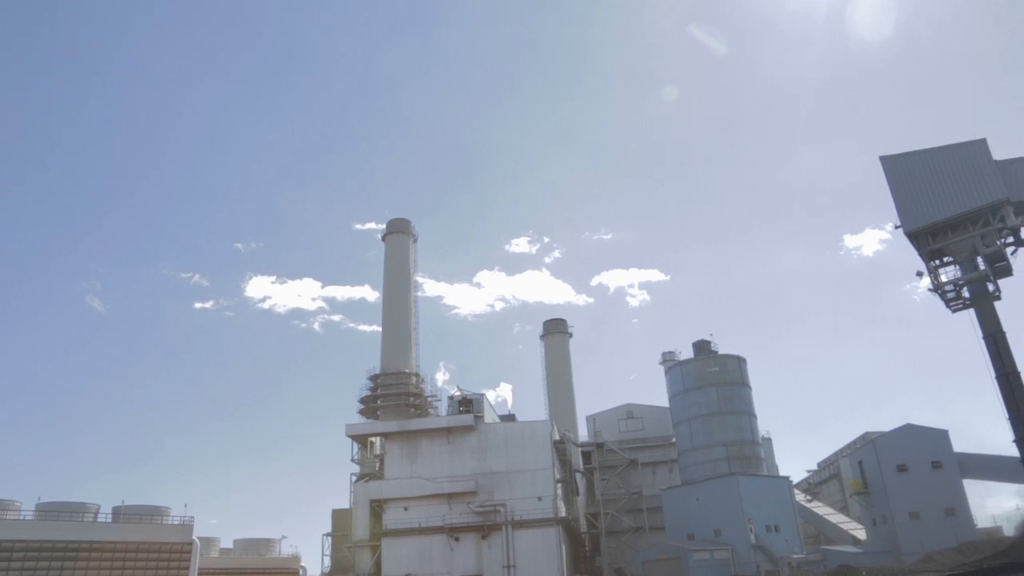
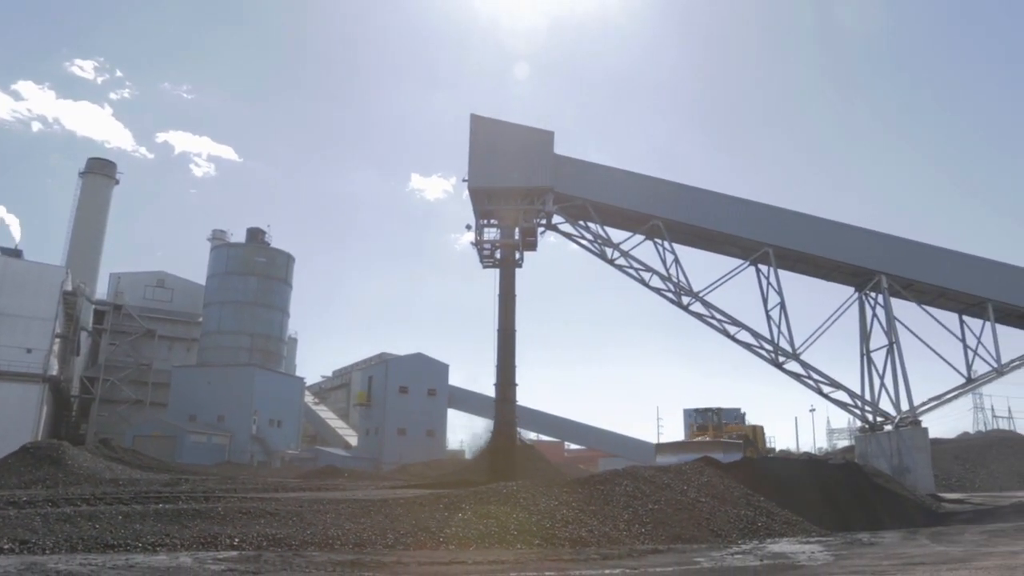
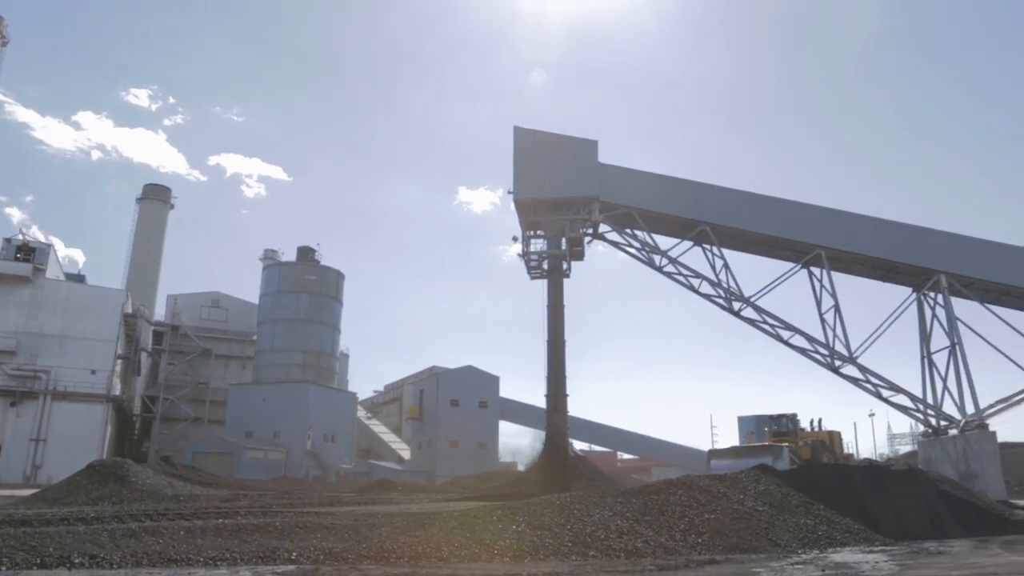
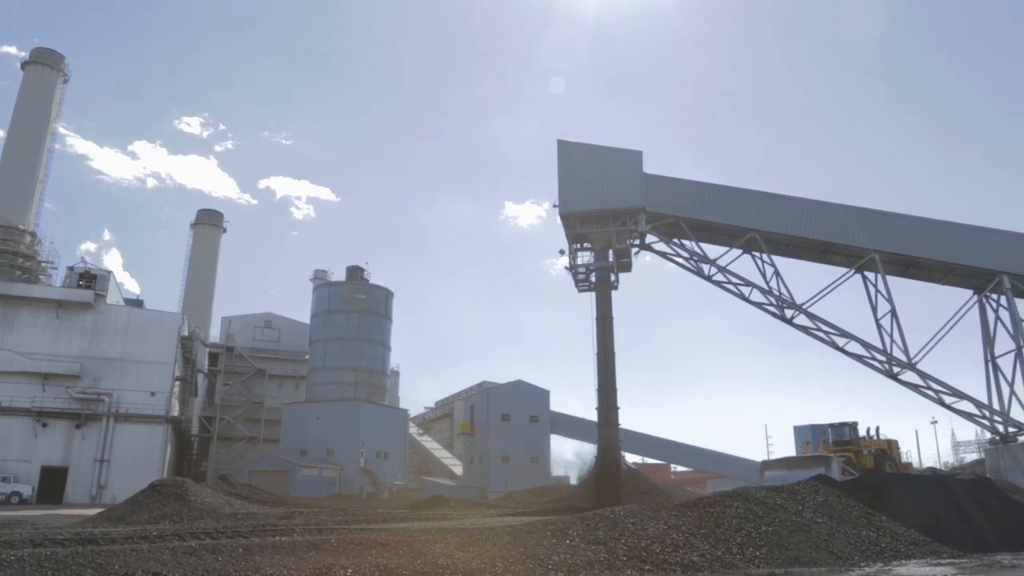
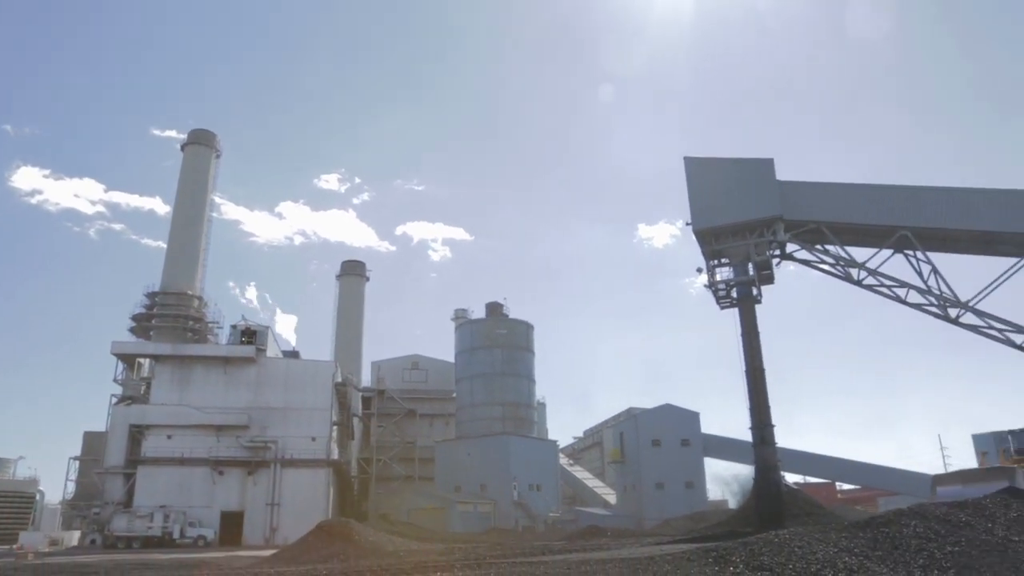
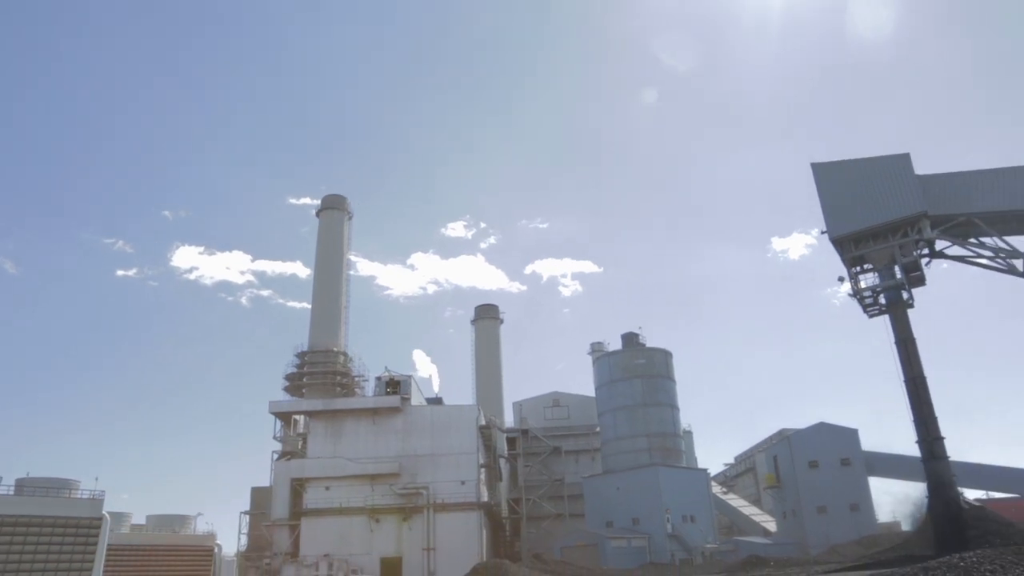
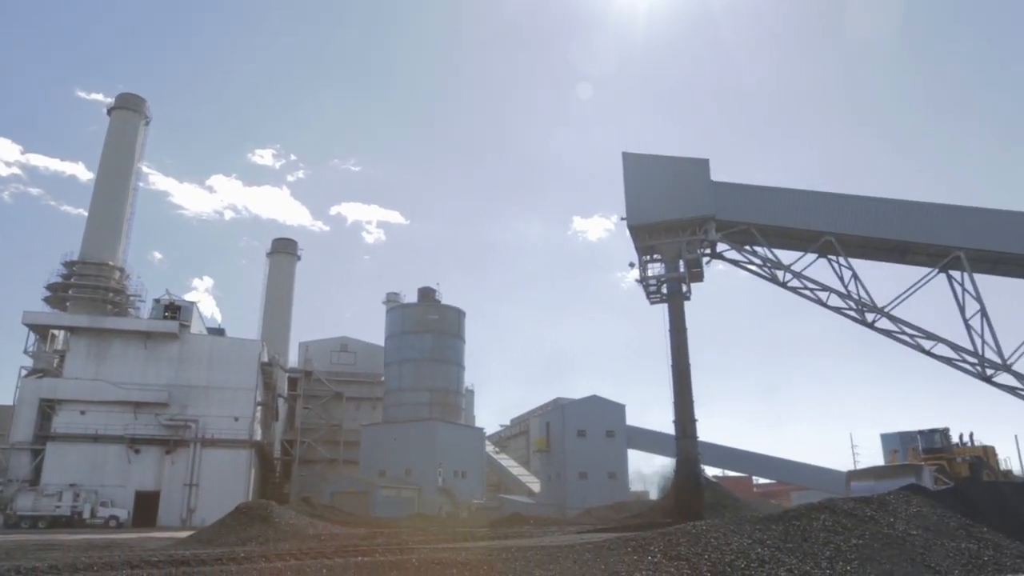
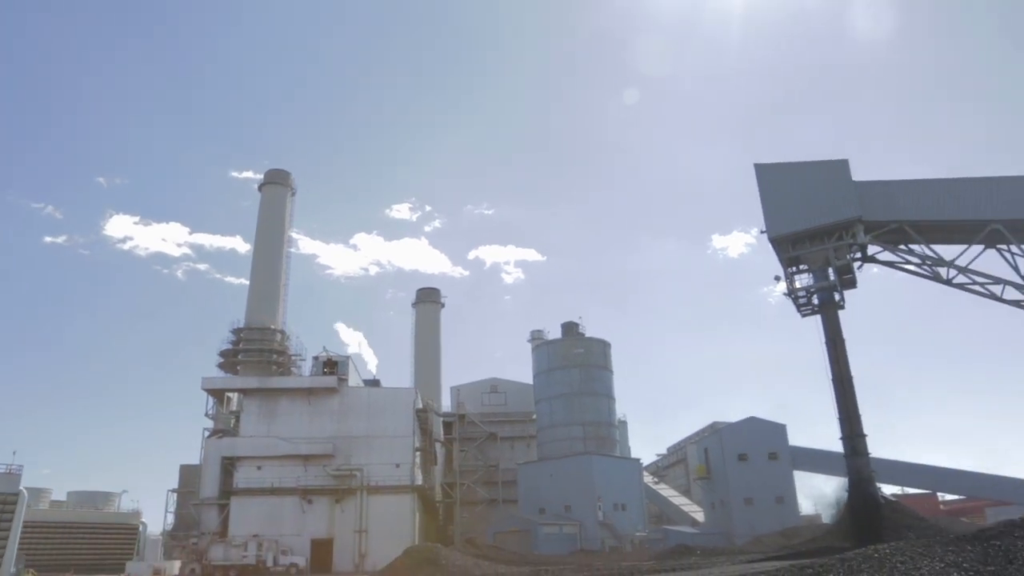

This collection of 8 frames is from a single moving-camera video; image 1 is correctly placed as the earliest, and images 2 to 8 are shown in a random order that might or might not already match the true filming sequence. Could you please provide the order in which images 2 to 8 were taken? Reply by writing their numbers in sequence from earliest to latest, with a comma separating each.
6, 8, 5, 7, 4, 3, 2
